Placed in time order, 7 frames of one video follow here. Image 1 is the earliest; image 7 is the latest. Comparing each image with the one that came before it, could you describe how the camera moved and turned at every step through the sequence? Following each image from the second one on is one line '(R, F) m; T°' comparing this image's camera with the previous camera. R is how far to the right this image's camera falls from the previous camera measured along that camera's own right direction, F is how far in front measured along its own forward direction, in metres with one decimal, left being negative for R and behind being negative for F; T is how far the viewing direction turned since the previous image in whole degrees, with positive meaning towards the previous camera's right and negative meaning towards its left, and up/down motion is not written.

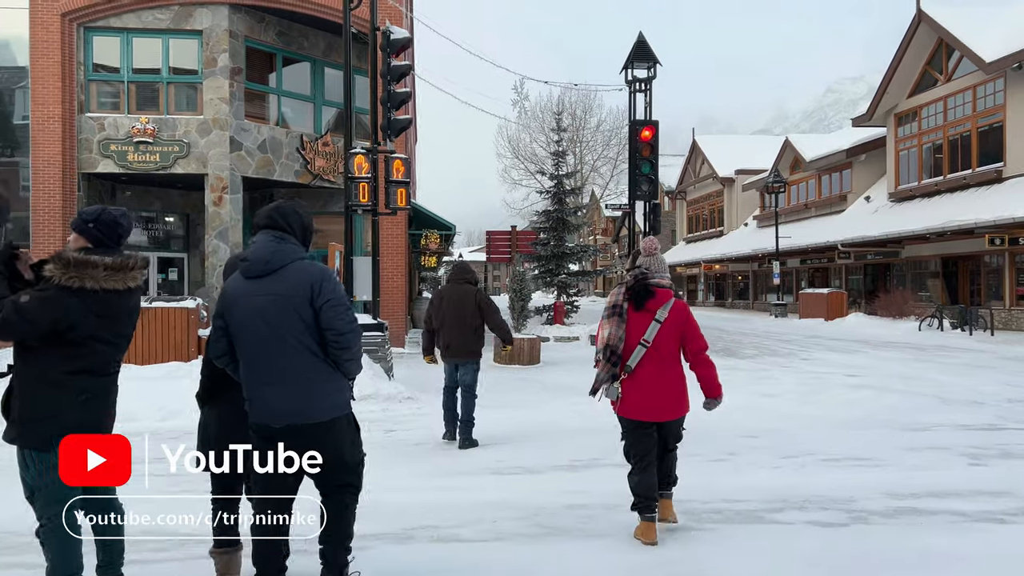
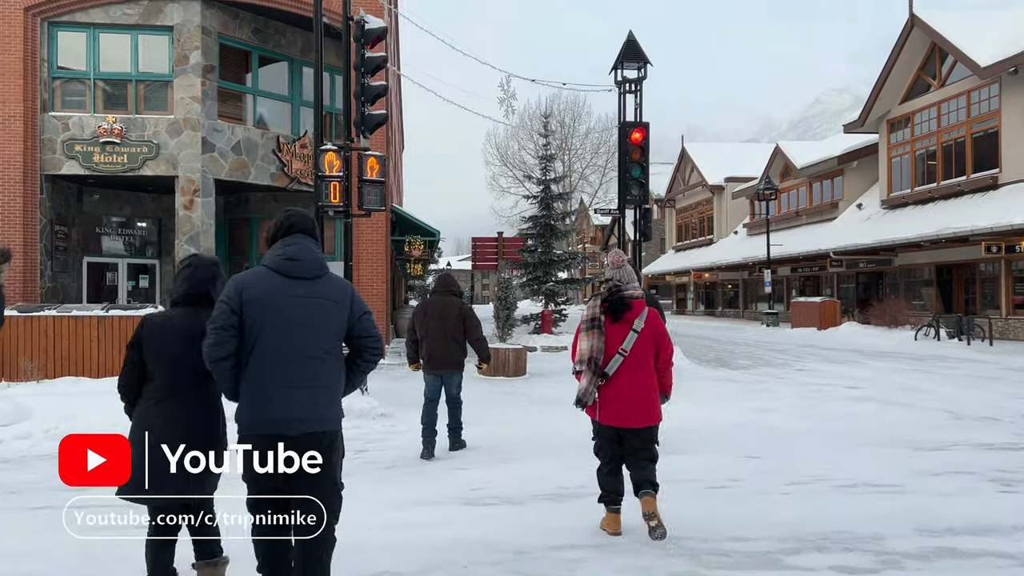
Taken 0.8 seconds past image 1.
(+0.1, +0.6) m; +1°
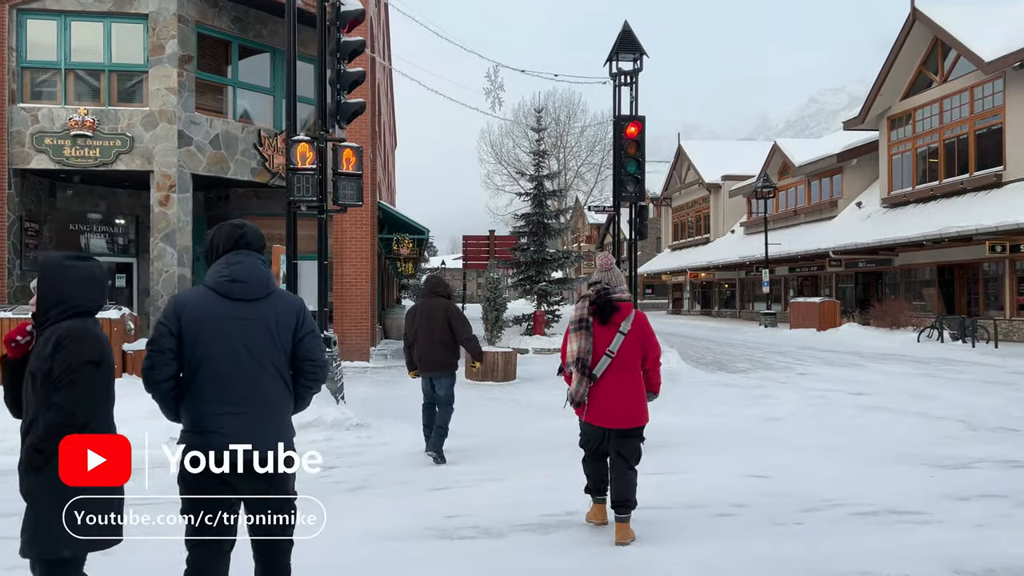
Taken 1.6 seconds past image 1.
(+0.1, +0.6) m; 0°
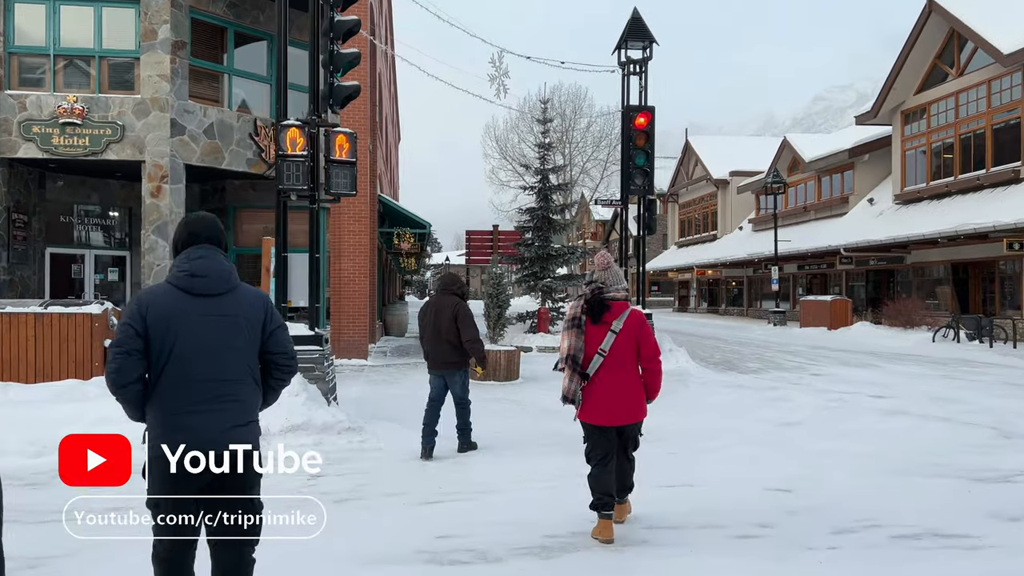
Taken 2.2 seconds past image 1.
(0.0, +0.5) m; 0°
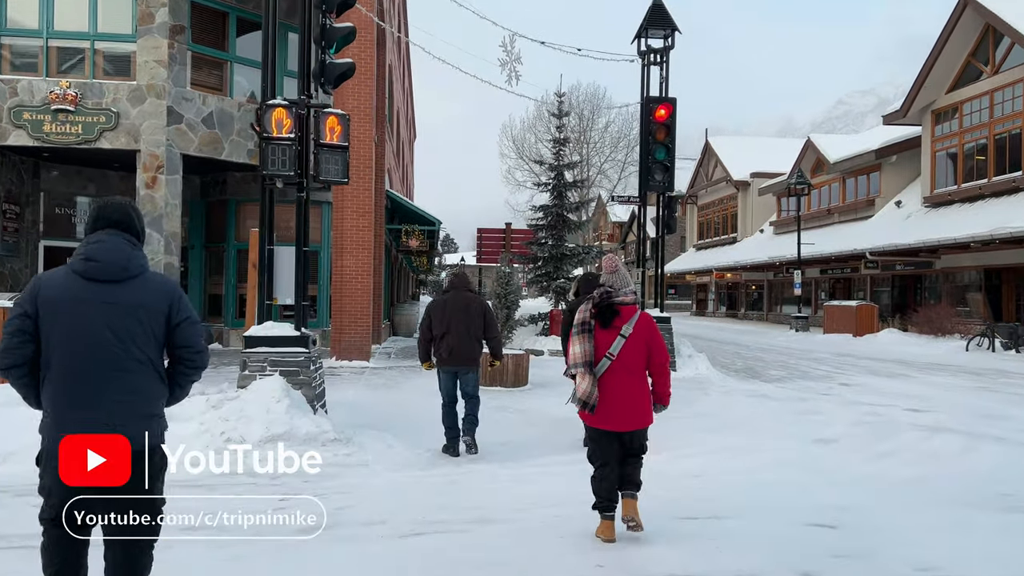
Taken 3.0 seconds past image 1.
(+0.1, +0.7) m; -1°
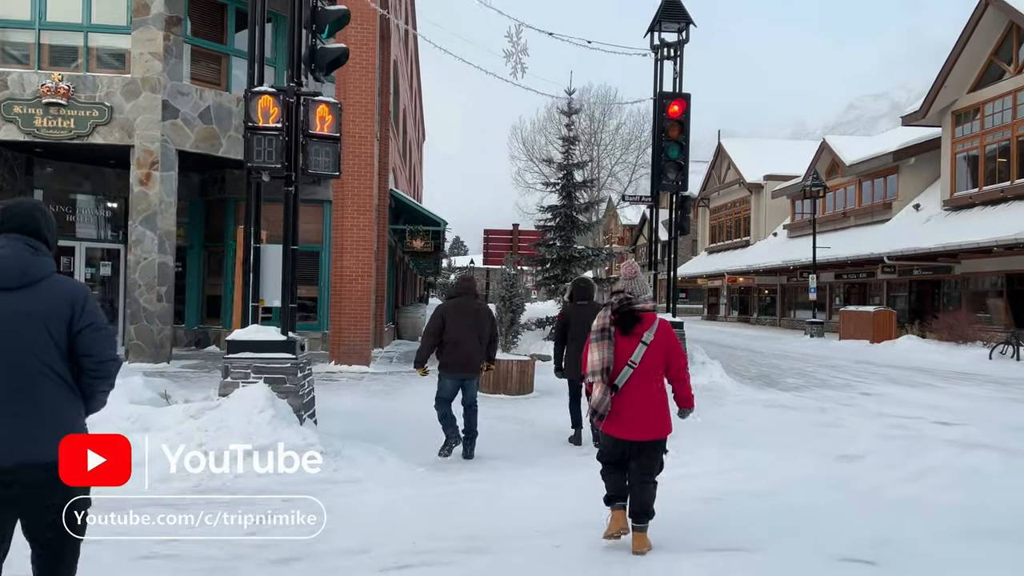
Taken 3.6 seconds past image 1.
(+0.1, +0.5) m; -1°
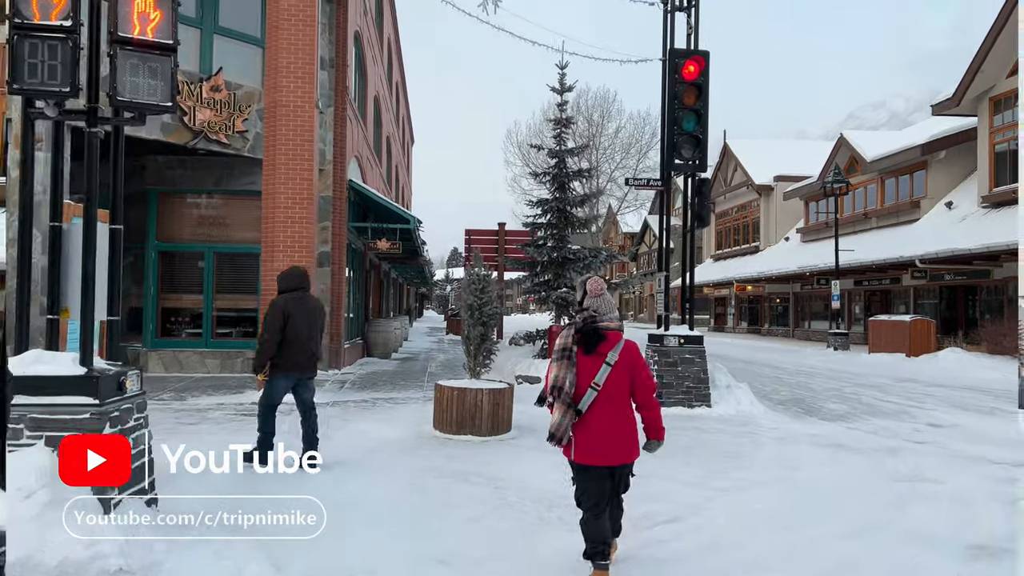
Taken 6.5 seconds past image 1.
(+0.4, +2.6) m; 0°
